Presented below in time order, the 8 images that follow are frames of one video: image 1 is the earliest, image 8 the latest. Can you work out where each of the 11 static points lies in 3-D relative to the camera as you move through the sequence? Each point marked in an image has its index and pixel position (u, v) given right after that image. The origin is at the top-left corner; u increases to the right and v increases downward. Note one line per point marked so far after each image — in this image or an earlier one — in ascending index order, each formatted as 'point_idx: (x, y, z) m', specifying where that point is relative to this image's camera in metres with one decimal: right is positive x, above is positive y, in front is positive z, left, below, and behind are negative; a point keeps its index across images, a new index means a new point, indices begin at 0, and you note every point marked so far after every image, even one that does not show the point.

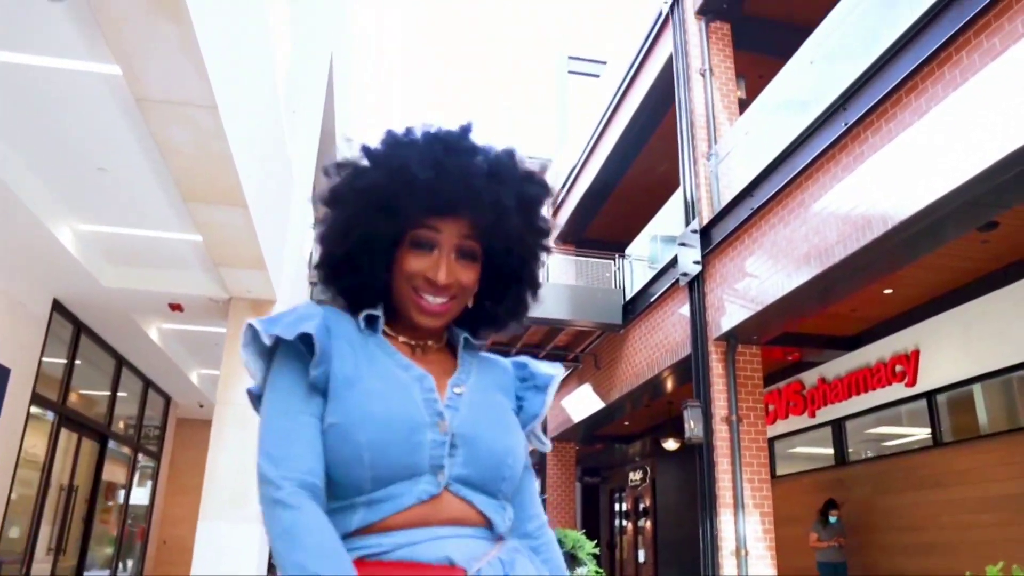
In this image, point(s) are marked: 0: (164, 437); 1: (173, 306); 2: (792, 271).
0: (-4.6, -2.0, +11.0) m
1: (-2.6, -0.1, +6.5) m
2: (+1.9, +0.1, +5.8) m
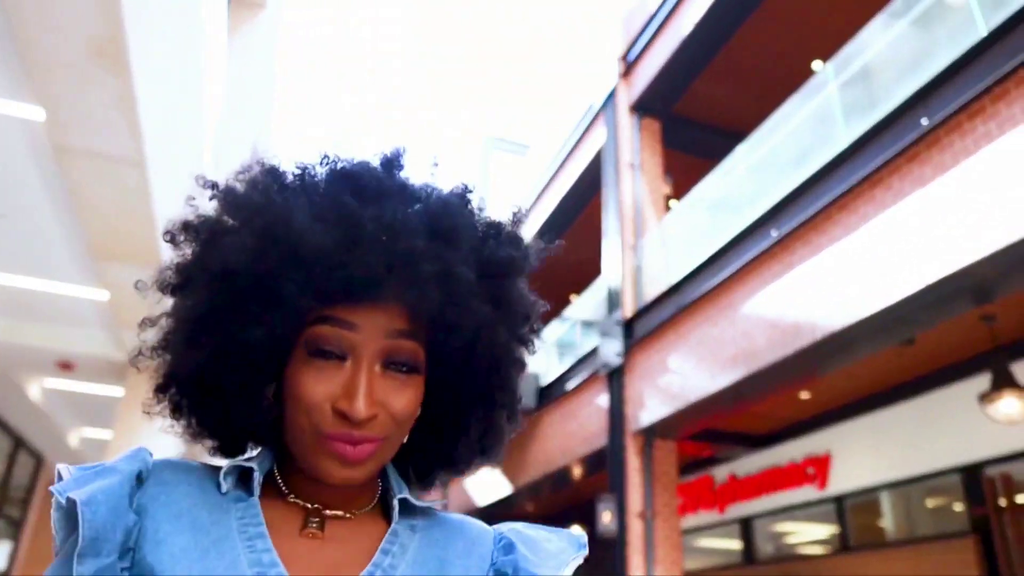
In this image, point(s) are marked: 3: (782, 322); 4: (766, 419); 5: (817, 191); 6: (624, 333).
0: (-5.9, -2.6, +10.1) m
1: (-3.2, -0.5, +6.0) m
2: (+1.4, -0.6, +5.8) m
3: (+1.7, -0.2, +5.2) m
4: (+2.1, -1.1, +6.8) m
5: (+1.9, +0.6, +5.1) m
6: (+1.0, -0.4, +7.3) m
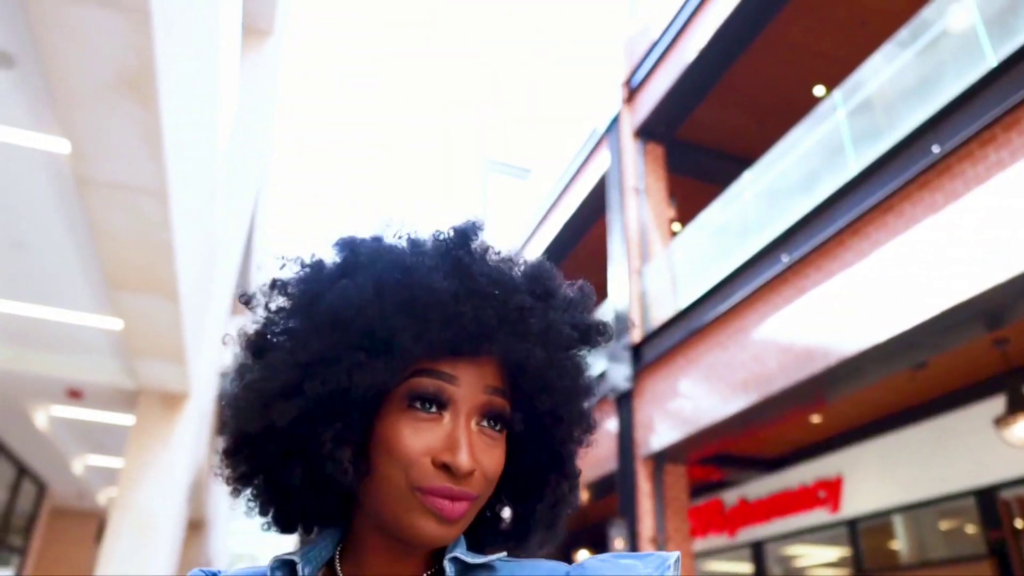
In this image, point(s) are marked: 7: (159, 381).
0: (-5.8, -2.9, +10.0) m
1: (-3.1, -0.7, +5.9) m
2: (+1.5, -0.7, +5.8) m
3: (+1.8, -0.4, +5.2) m
4: (+2.2, -1.3, +6.8) m
5: (+2.0, +0.5, +5.2) m
6: (+1.1, -0.6, +7.3) m
7: (-2.3, -0.6, +5.5) m
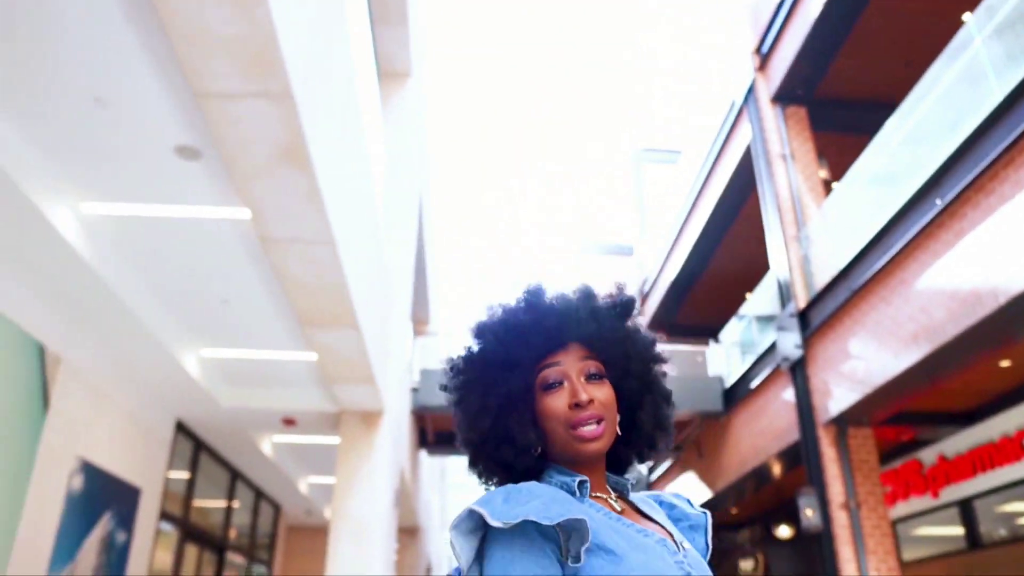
0: (-3.2, -3.5, +11.2) m
1: (-1.8, -1.1, +6.8) m
2: (+2.6, -0.4, +5.7) m
3: (+2.7, 0.0, +5.0) m
4: (+3.6, -0.8, +6.5) m
5: (+2.8, +0.8, +5.0) m
6: (+2.5, -0.3, +7.2) m
7: (-1.2, -0.8, +6.2) m
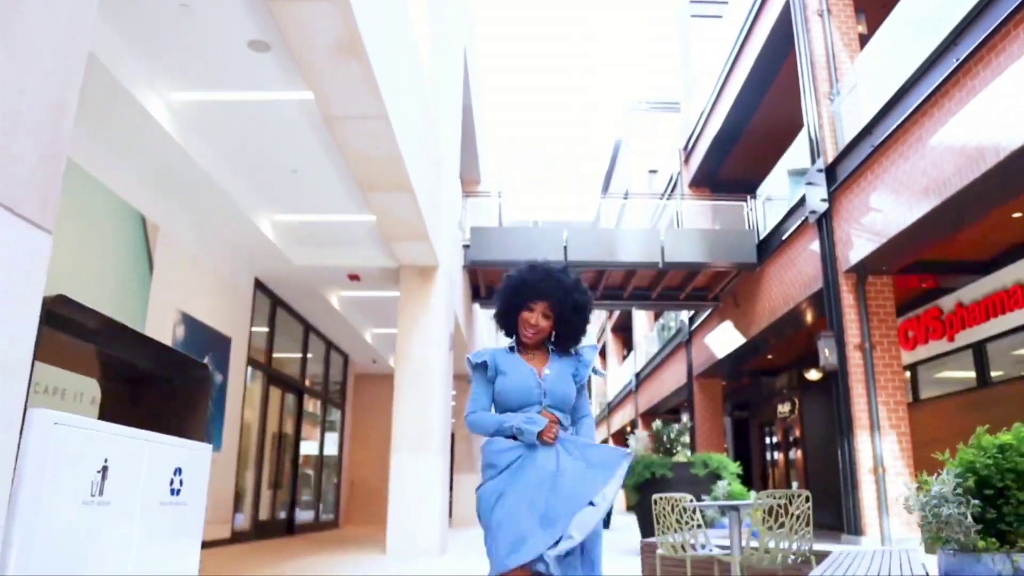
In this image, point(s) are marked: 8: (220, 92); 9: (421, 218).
0: (-2.5, -1.6, +12.5) m
1: (-1.5, +0.1, +7.5) m
2: (+2.9, +0.6, +6.0) m
3: (+2.9, +0.9, +5.3) m
4: (+3.9, +0.4, +6.9) m
5: (+3.0, +1.7, +5.1) m
6: (+2.9, +1.0, +7.6) m
7: (-0.8, +0.2, +6.9) m
8: (-1.5, +1.0, +4.4) m
9: (-0.7, +0.5, +6.0) m
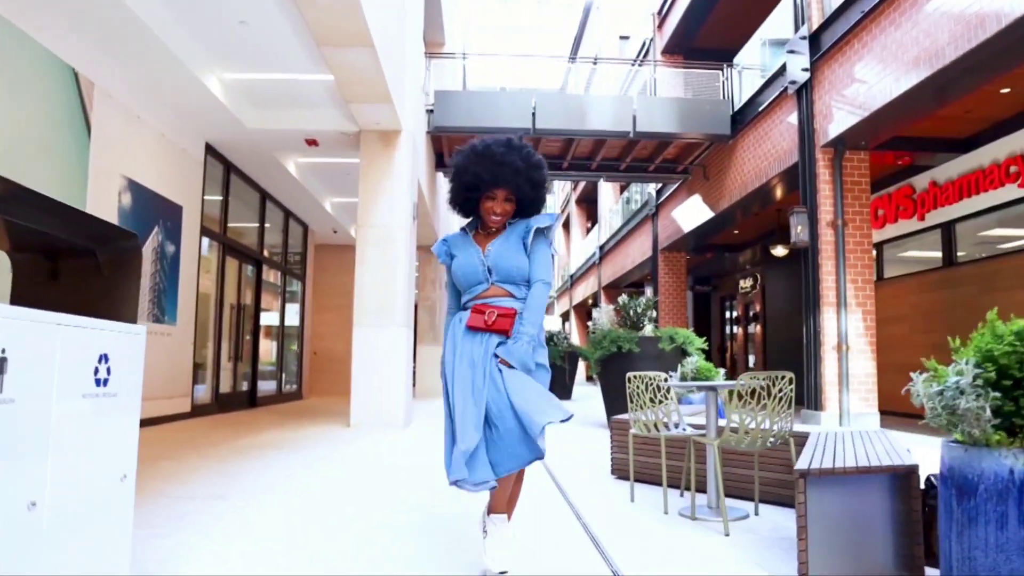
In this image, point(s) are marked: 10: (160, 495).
0: (-3.0, +0.4, +12.2) m
1: (-1.7, +1.3, +7.1) m
2: (+2.7, +1.5, +5.8) m
3: (+2.8, +1.7, +5.0) m
4: (+3.6, +1.4, +6.7) m
5: (+2.8, +2.4, +4.7) m
6: (+2.6, +2.1, +7.2) m
7: (-1.1, +1.3, +6.5) m
8: (-1.7, +1.7, +3.9) m
9: (-0.9, +1.4, +5.6) m
10: (-1.5, -0.9, +3.6) m
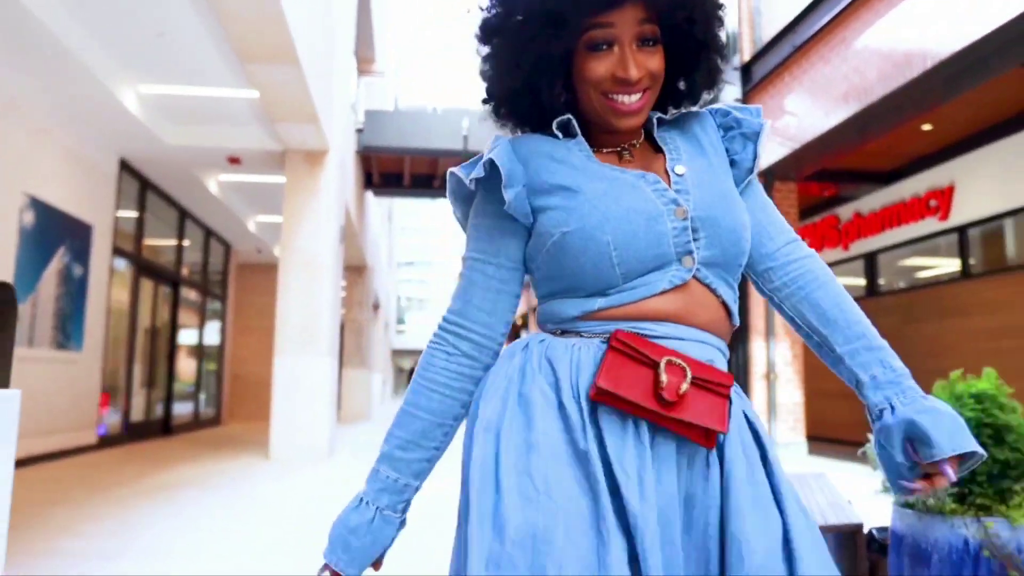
0: (-4.0, +0.1, +11.7) m
1: (-2.3, +1.1, +6.8) m
2: (+2.2, +1.3, +5.9) m
3: (+2.4, +1.4, +5.1) m
4: (+3.1, +1.1, +6.8) m
5: (+2.5, +2.2, +4.8) m
6: (+2.0, +1.8, +7.3) m
7: (-1.6, +1.1, +6.3) m
8: (-2.0, +1.6, +3.6) m
9: (-1.3, +1.2, +5.4) m
10: (-1.8, -1.0, +3.3) m
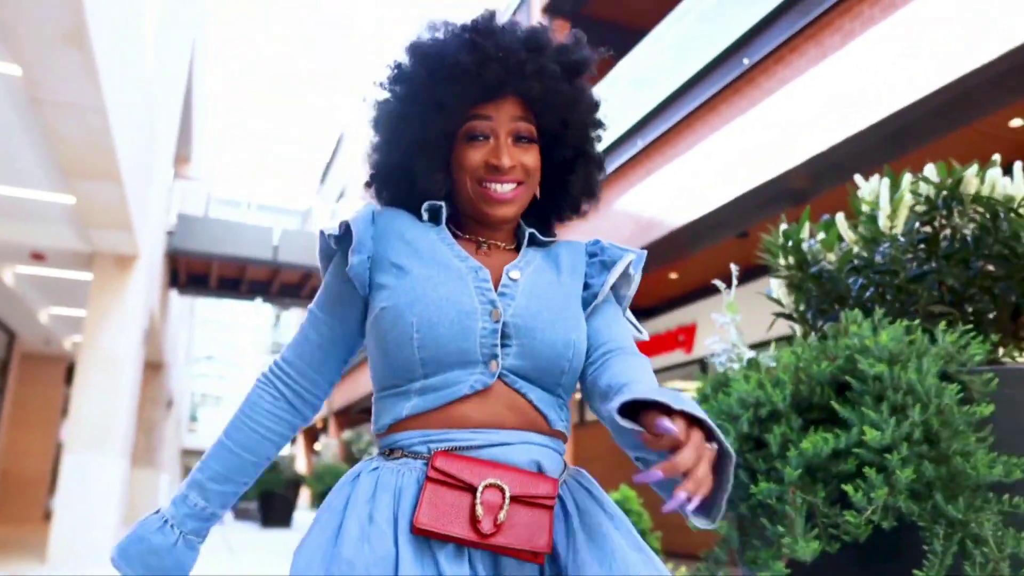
0: (-6.8, -1.1, +11.1) m
1: (-3.9, +0.3, +6.9) m
2: (+0.7, +0.3, +7.0) m
3: (+1.0, +0.5, +6.3) m
4: (+1.3, -0.1, +8.1) m
5: (+1.2, +1.3, +6.1) m
6: (+0.2, +0.7, +8.4) m
7: (-3.1, +0.3, +6.5) m
8: (-2.9, +1.1, +3.9) m
9: (-2.6, +0.5, +5.7) m
10: (-2.8, -1.4, +3.3) m
